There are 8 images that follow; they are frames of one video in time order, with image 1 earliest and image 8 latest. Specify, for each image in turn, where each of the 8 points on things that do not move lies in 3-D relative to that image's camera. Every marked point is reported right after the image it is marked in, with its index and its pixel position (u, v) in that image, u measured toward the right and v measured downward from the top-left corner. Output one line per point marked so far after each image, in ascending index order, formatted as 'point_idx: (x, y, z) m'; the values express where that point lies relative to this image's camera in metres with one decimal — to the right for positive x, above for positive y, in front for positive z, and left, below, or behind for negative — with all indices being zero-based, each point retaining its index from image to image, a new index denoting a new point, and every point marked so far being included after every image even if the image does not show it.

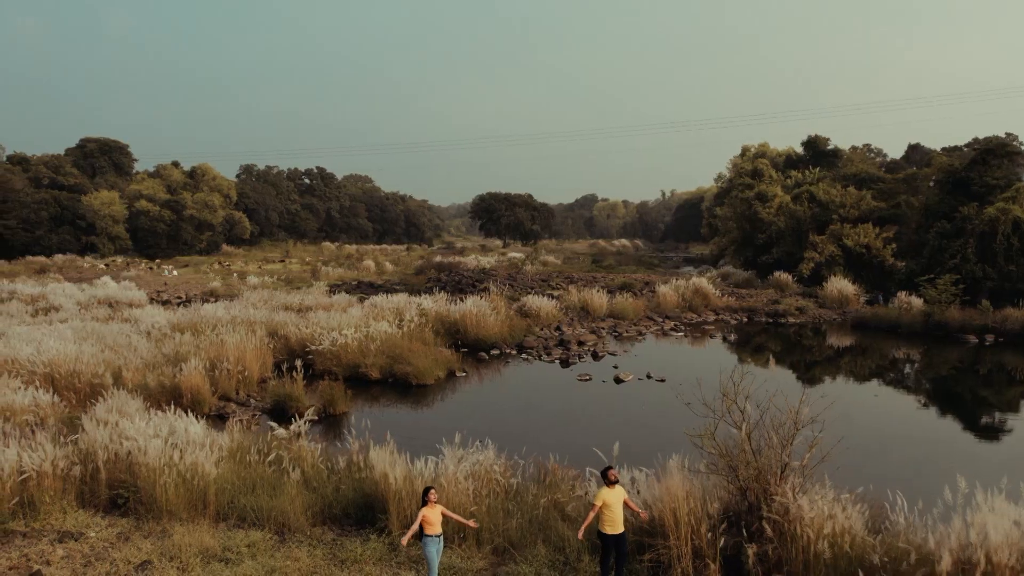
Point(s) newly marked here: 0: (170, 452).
0: (-1.8, -0.9, +5.1) m
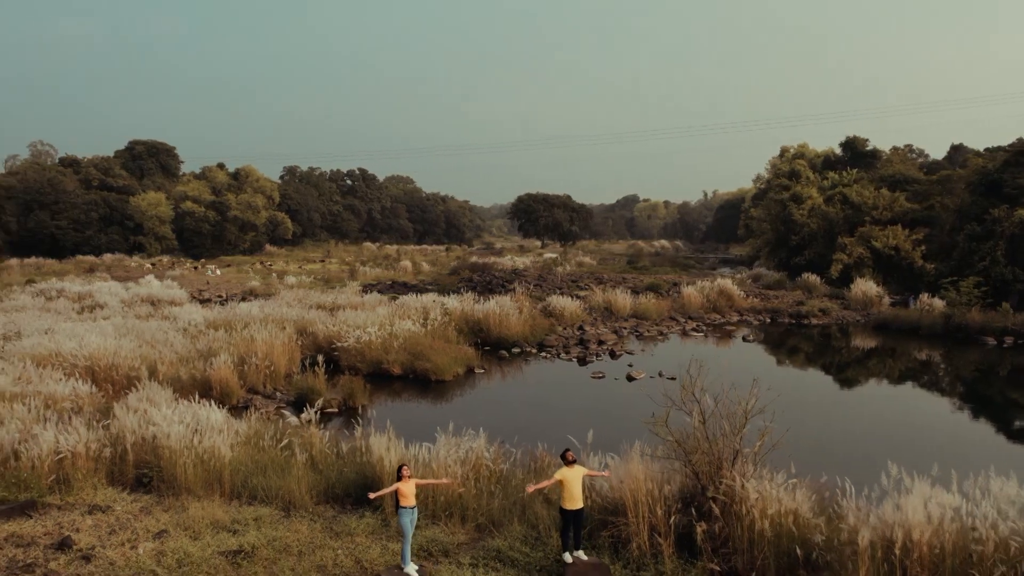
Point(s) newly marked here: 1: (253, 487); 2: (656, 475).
0: (-1.8, -0.8, +5.6) m
1: (-1.4, -1.1, +5.3) m
2: (+0.7, -0.9, +4.6) m
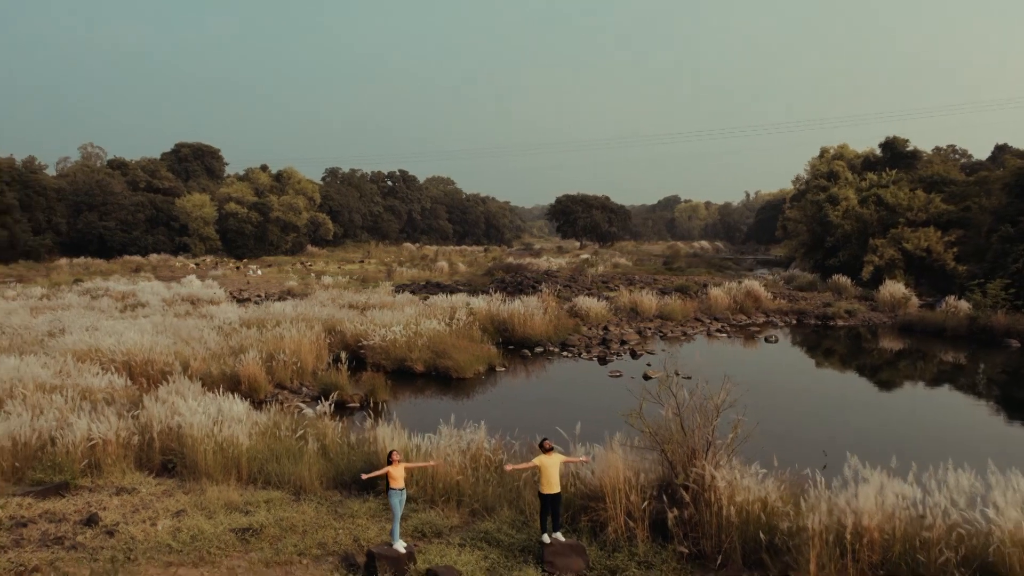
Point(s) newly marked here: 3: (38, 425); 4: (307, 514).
0: (-1.8, -0.8, +6.1) m
1: (-1.4, -1.1, +5.7) m
2: (+0.6, -0.9, +4.9) m
3: (-2.9, -0.8, +6.0) m
4: (-1.0, -1.1, +5.0) m
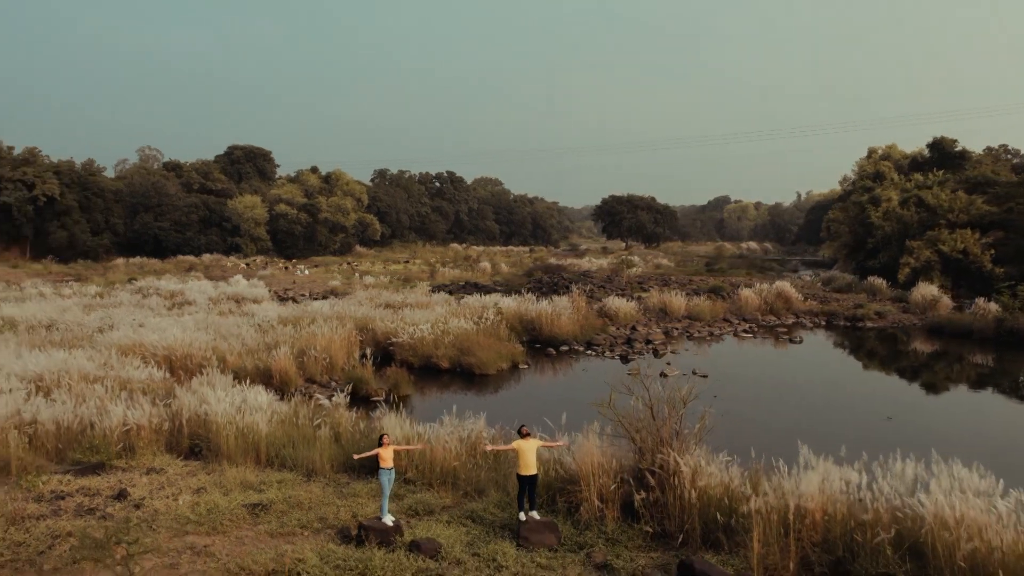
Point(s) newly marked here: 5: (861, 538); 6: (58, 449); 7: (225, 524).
0: (-1.9, -0.8, +6.6) m
1: (-1.4, -1.1, +6.2) m
2: (+0.5, -0.9, +5.3) m
3: (-2.9, -0.8, +6.6) m
4: (-1.1, -1.1, +5.5) m
5: (+1.5, -1.1, +4.3) m
6: (-2.9, -1.0, +6.3) m
7: (-1.4, -1.2, +4.9) m
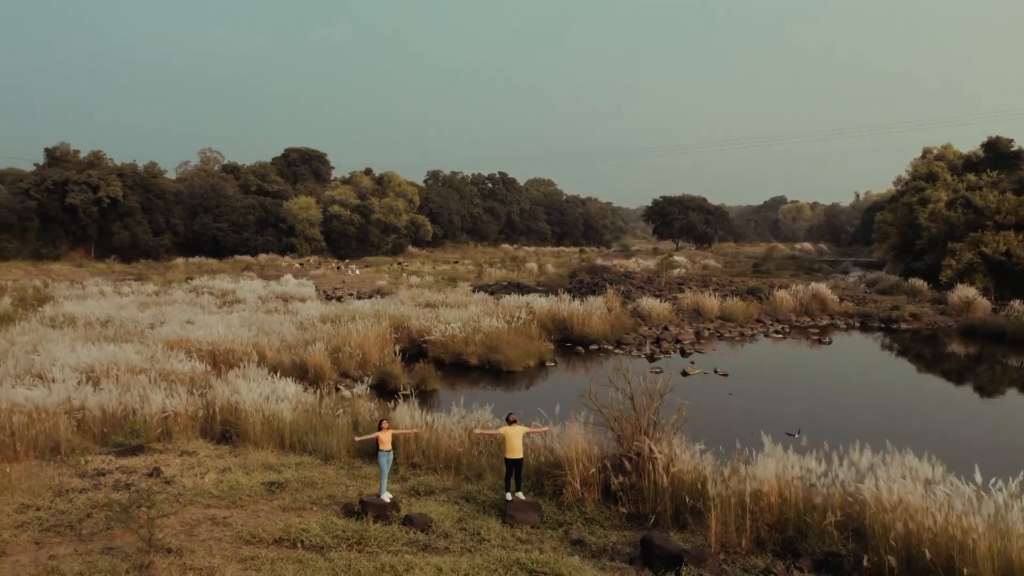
0: (-1.8, -0.8, +7.2) m
1: (-1.4, -1.1, +6.8) m
2: (+0.5, -0.9, +5.8) m
3: (-2.9, -0.8, +7.3) m
4: (-1.1, -1.1, +6.1) m
5: (+1.4, -1.1, +4.7) m
6: (-2.9, -1.0, +6.9) m
7: (-1.5, -1.2, +5.5) m
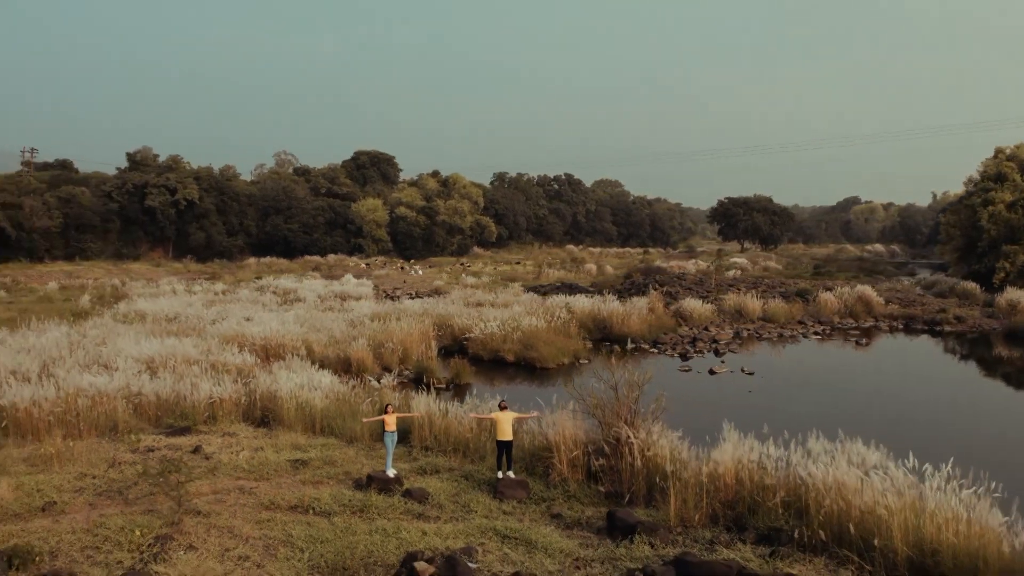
0: (-1.7, -0.8, +8.0) m
1: (-1.4, -1.0, +7.5) m
2: (+0.5, -0.9, +6.4) m
3: (-2.8, -0.8, +8.1) m
4: (-1.1, -1.1, +6.8) m
5: (+1.3, -1.1, +5.3) m
6: (-2.8, -1.0, +7.8) m
7: (-1.5, -1.2, +6.3) m
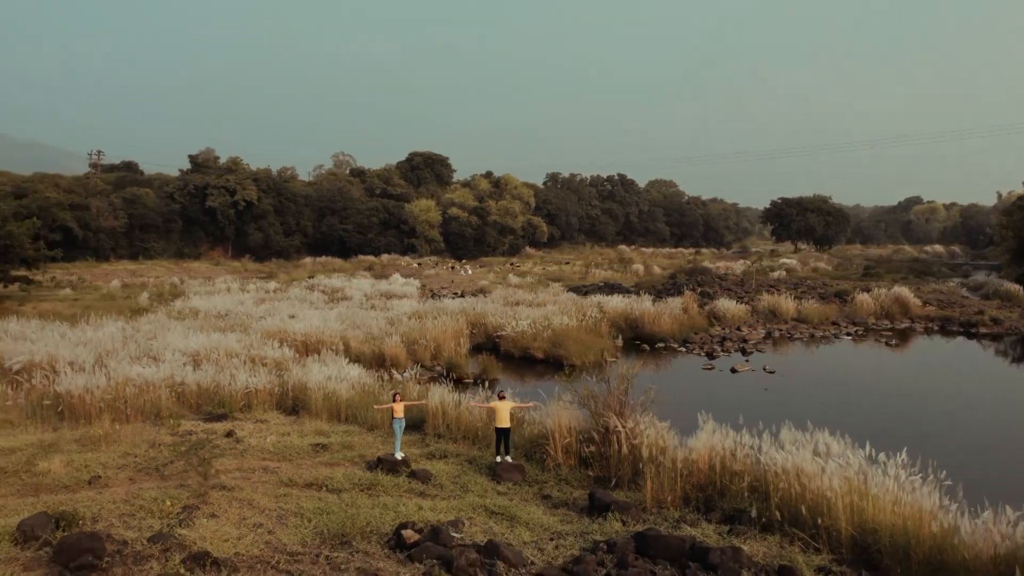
0: (-1.6, -0.8, +8.6) m
1: (-1.3, -1.0, +8.1) m
2: (+0.5, -0.9, +6.9) m
3: (-2.6, -0.8, +8.8) m
4: (-1.1, -1.1, +7.4) m
5: (+1.3, -1.1, +5.7) m
6: (-2.7, -1.0, +8.5) m
7: (-1.5, -1.2, +6.9) m
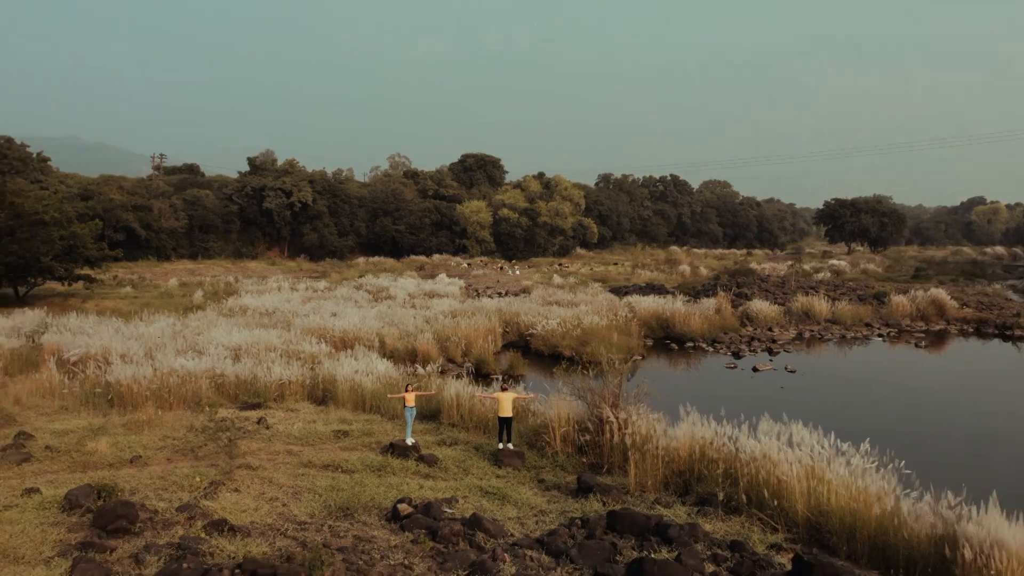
0: (-1.5, -0.8, +9.2) m
1: (-1.2, -1.0, +8.7) m
2: (+0.5, -0.9, +7.4) m
3: (-2.5, -0.8, +9.5) m
4: (-1.0, -1.1, +8.0) m
5: (+1.2, -1.1, +6.2) m
6: (-2.6, -1.0, +9.2) m
7: (-1.5, -1.2, +7.5) m
